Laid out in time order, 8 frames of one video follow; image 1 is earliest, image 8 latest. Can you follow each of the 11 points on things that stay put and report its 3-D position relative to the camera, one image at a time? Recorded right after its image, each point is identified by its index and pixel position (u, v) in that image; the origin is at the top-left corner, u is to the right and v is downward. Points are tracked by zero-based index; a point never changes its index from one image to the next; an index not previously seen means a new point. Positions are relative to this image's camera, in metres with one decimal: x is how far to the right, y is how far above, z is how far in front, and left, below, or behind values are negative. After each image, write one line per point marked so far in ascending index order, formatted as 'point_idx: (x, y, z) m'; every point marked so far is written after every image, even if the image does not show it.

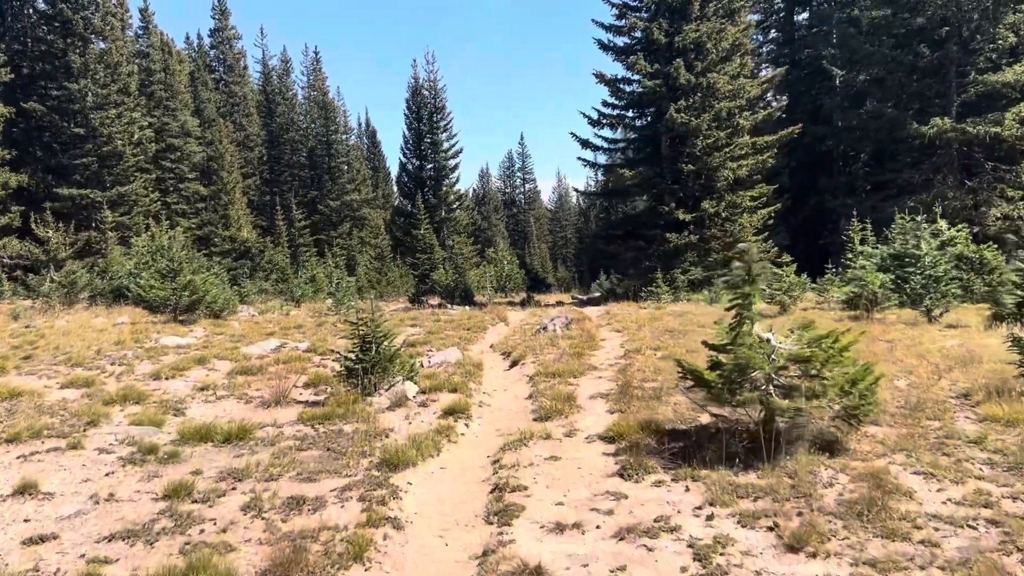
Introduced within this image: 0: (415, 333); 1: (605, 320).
0: (-1.9, -0.9, +15.9) m
1: (+1.9, -0.7, +16.6) m
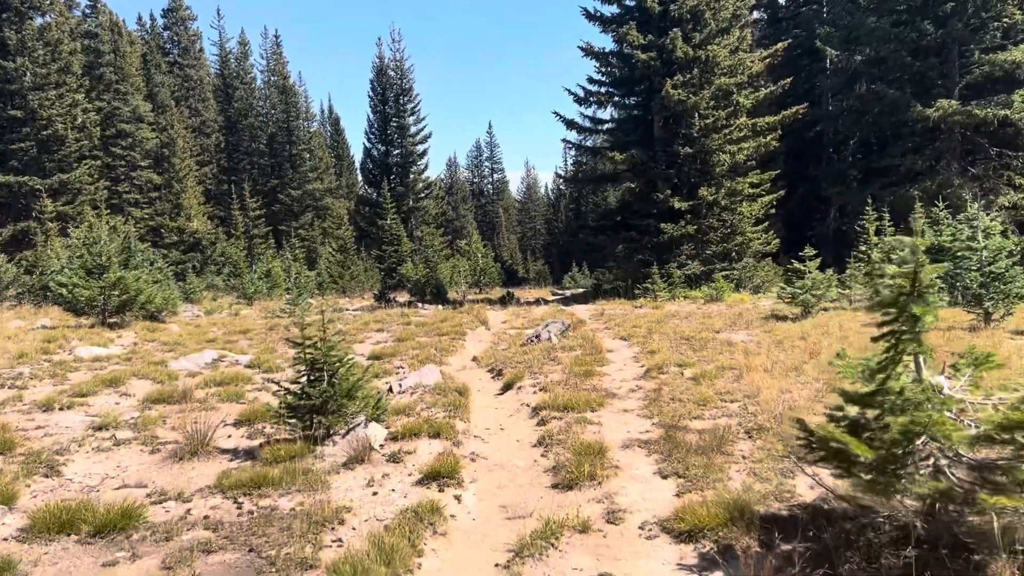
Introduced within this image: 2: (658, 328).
0: (-2.1, -0.9, +13.5) m
1: (+1.6, -0.6, +14.4) m
2: (+2.3, -0.6, +13.1) m
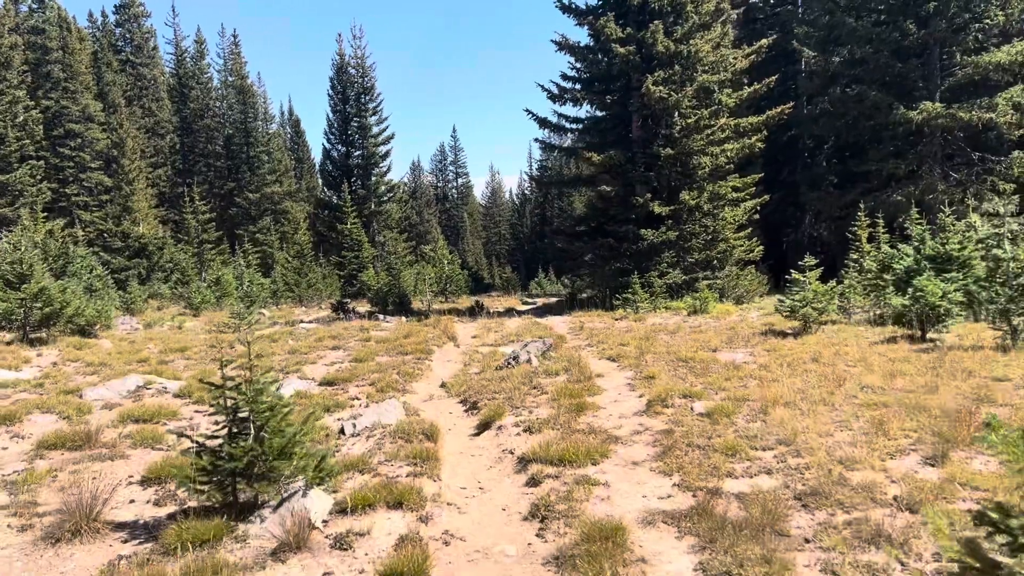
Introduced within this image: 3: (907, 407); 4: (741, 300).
0: (-2.5, -1.1, +11.9) m
1: (+1.2, -0.8, +13.0) m
2: (+1.9, -0.8, +11.7) m
3: (+3.4, -1.0, +7.1) m
4: (+5.4, -0.3, +19.6) m
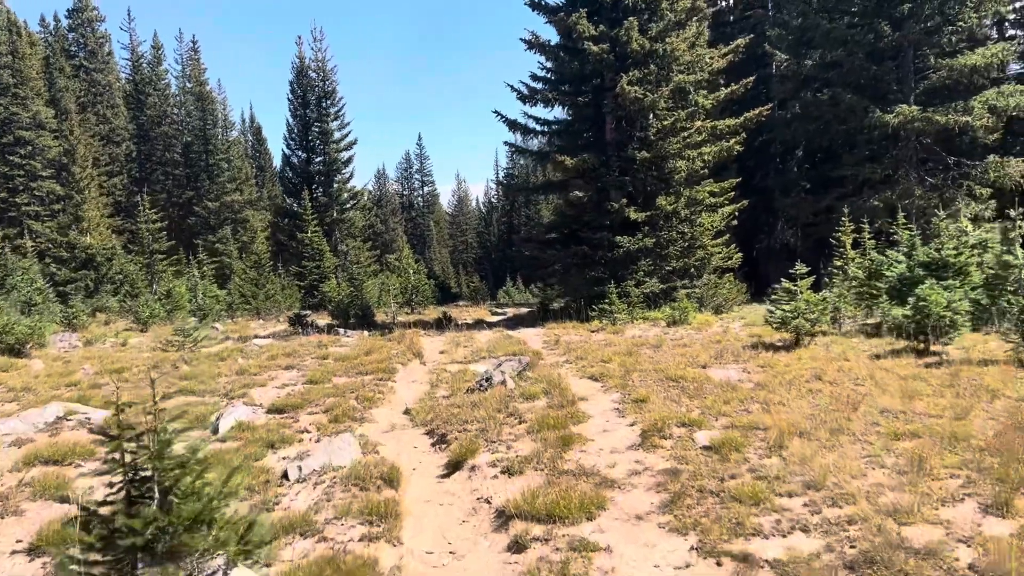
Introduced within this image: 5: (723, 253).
0: (-2.9, -1.3, +10.8) m
1: (+0.8, -1.0, +12.0) m
2: (+1.6, -1.0, +10.8) m
3: (+3.2, -1.1, +6.2) m
4: (+4.7, -0.5, +18.7) m
5: (+5.0, +0.8, +19.6) m
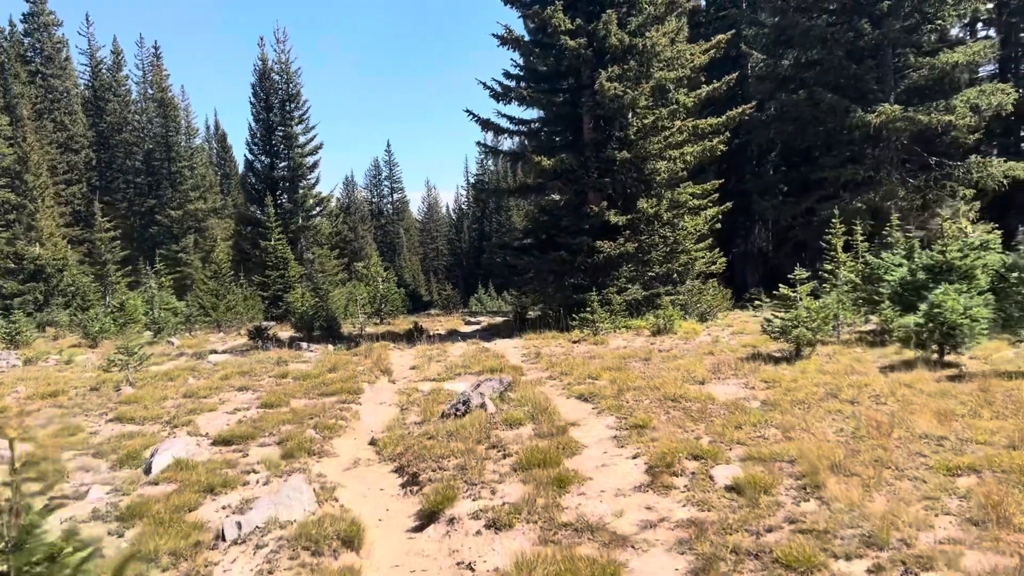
0: (-3.1, -1.4, +9.6) m
1: (+0.5, -1.1, +11.0) m
2: (+1.3, -1.1, +9.8) m
3: (+3.1, -1.2, +5.2) m
4: (+4.1, -0.6, +17.9) m
5: (+4.4, +0.7, +18.7) m
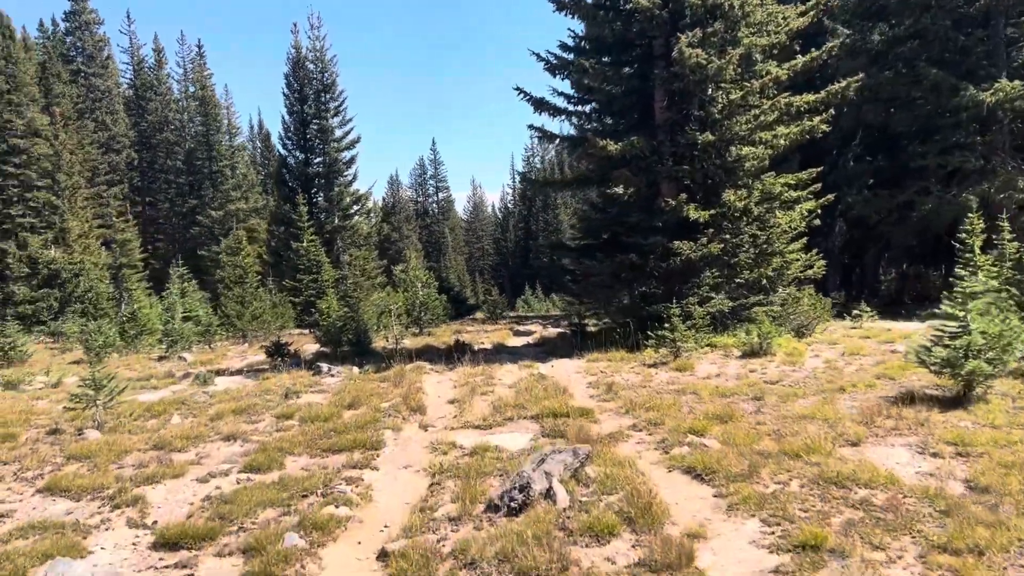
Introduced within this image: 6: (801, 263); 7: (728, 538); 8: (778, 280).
0: (-2.5, -1.6, +7.1) m
1: (+1.2, -1.3, +8.2) m
2: (+1.9, -1.3, +7.0) m
3: (+3.5, -1.3, +2.3) m
4: (+5.2, -0.8, +14.9) m
5: (+5.5, +0.5, +15.7) m
6: (+5.4, +0.5, +15.6) m
7: (+1.2, -1.4, +4.7) m
8: (+4.9, +0.1, +15.2) m
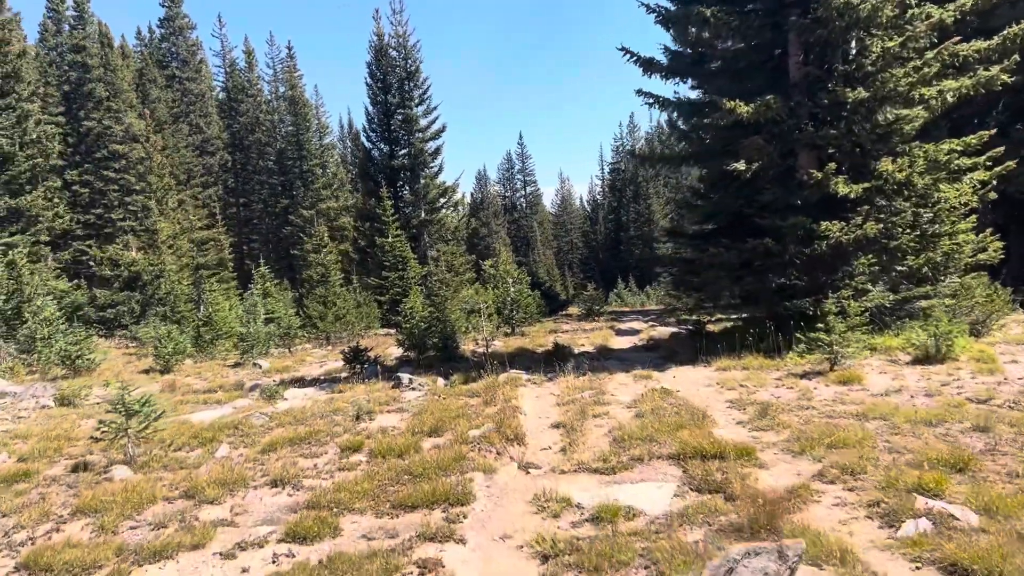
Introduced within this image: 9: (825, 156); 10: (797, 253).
0: (-1.7, -1.6, +5.2) m
1: (+2.1, -1.2, +5.9) m
2: (+2.8, -1.2, +4.6) m
3: (+3.8, -1.3, -0.2) m
4: (+6.8, -0.6, +12.1) m
5: (+7.2, +0.7, +12.9) m
6: (+7.1, +0.7, +12.8) m
7: (+1.8, -1.4, +2.5) m
8: (+6.6, +0.3, +12.4) m
9: (+4.7, +2.0, +12.5) m
10: (+4.1, +0.5, +12.0) m
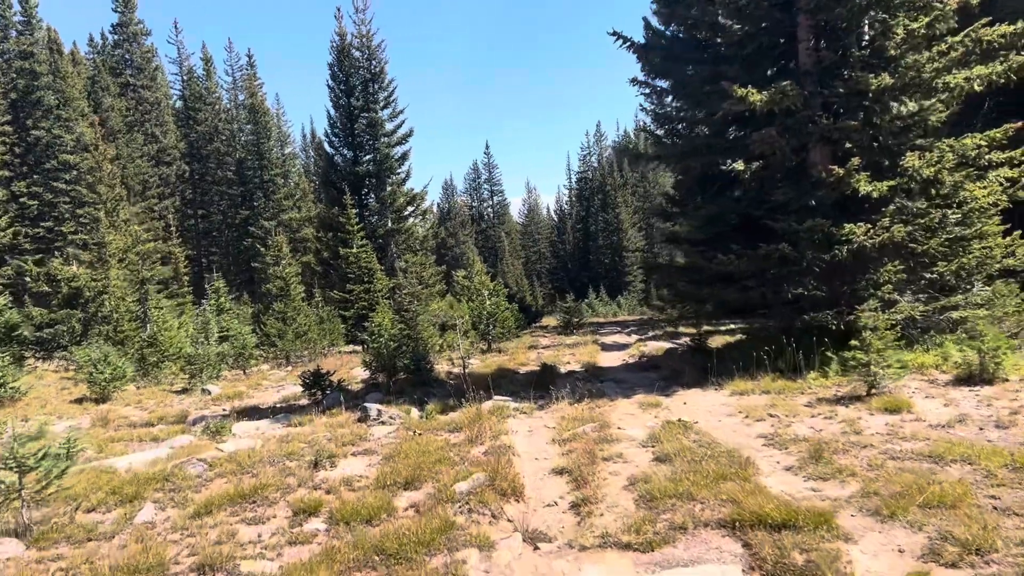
0: (-1.6, -1.7, +3.6) m
1: (+2.2, -1.3, +4.5) m
2: (+2.9, -1.3, +3.2) m
3: (+4.1, -1.3, -1.5) m
4: (+6.6, -0.7, +10.9) m
5: (+6.9, +0.6, +11.7) m
6: (+6.9, +0.6, +11.6) m
7: (+2.0, -1.4, +1.0) m
8: (+6.3, +0.2, +11.2) m
9: (+4.5, +1.8, +11.3) m
10: (+3.9, +0.4, +10.7) m
